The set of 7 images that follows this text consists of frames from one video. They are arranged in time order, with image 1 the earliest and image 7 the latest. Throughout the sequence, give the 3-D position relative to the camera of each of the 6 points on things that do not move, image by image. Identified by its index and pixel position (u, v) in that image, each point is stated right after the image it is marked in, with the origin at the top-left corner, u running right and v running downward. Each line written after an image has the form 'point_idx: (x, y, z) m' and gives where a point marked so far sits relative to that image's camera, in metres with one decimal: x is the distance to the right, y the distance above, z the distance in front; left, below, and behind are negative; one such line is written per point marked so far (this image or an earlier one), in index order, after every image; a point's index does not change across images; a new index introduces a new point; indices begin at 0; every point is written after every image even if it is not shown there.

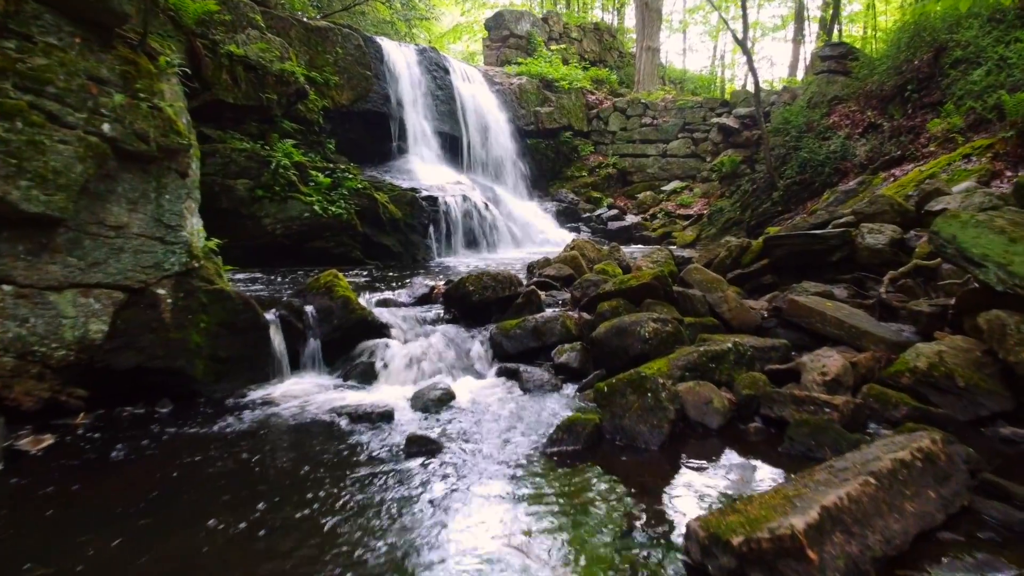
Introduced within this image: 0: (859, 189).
0: (+6.0, +1.7, +13.9) m
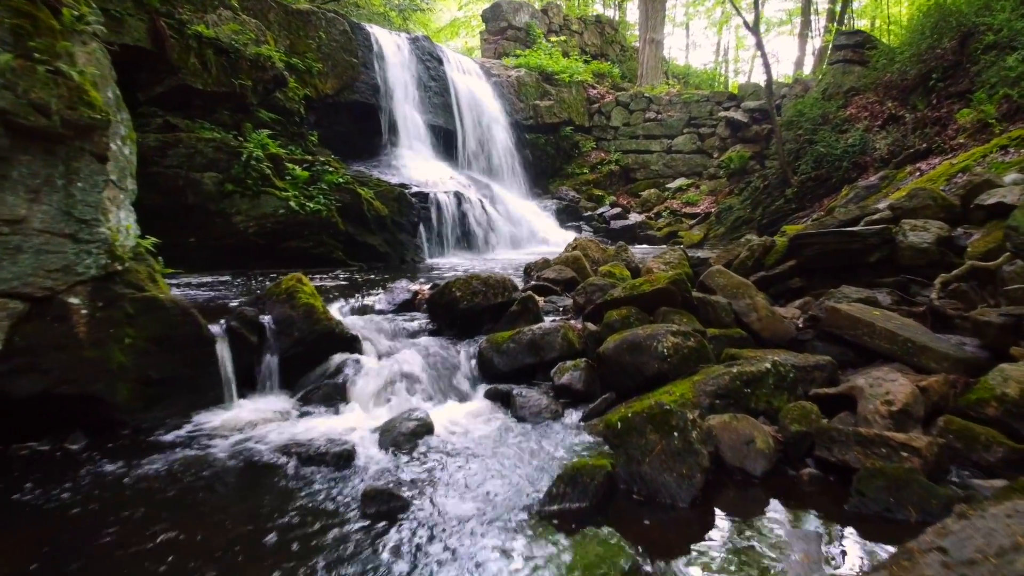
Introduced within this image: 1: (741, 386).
0: (+5.9, +1.7, +12.9) m
1: (+1.2, -0.5, +4.3) m
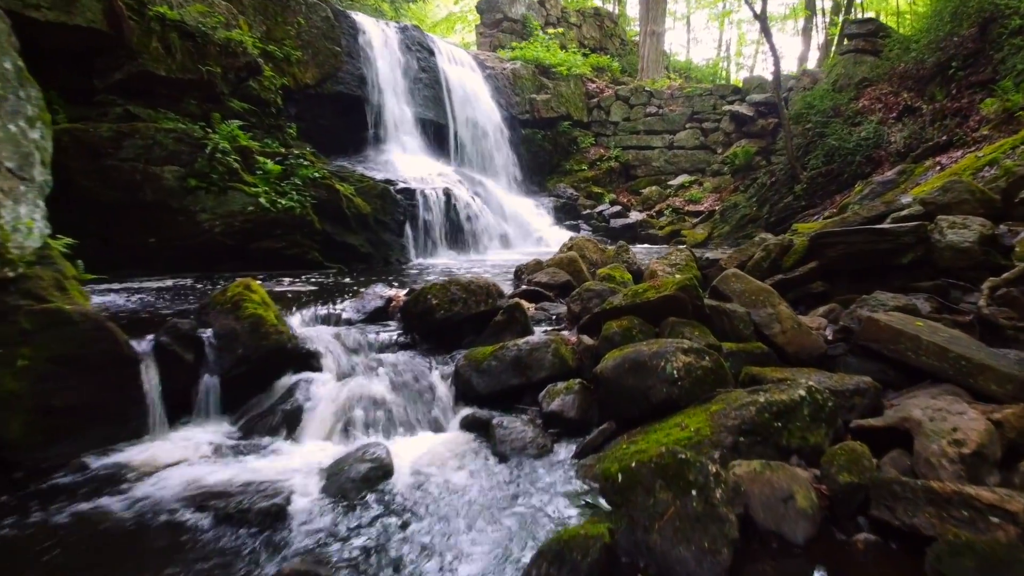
0: (+5.8, +1.6, +12.1) m
1: (+1.1, -0.6, +3.5) m
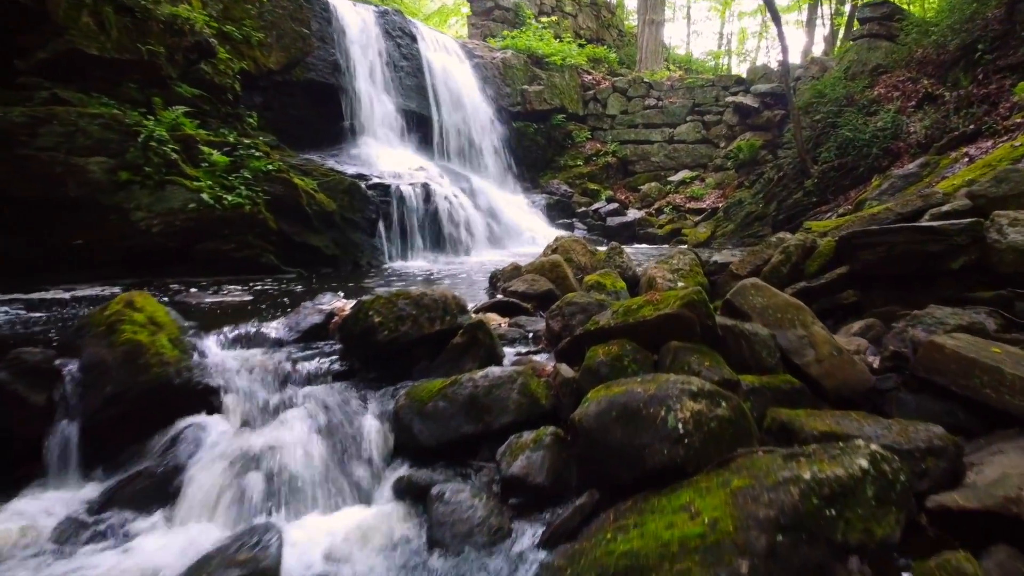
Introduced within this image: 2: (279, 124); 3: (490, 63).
0: (+5.6, +1.6, +11.0) m
1: (+0.9, -0.7, +2.4) m
2: (-3.5, +2.5, +12.1) m
3: (-0.5, +5.4, +19.4) m
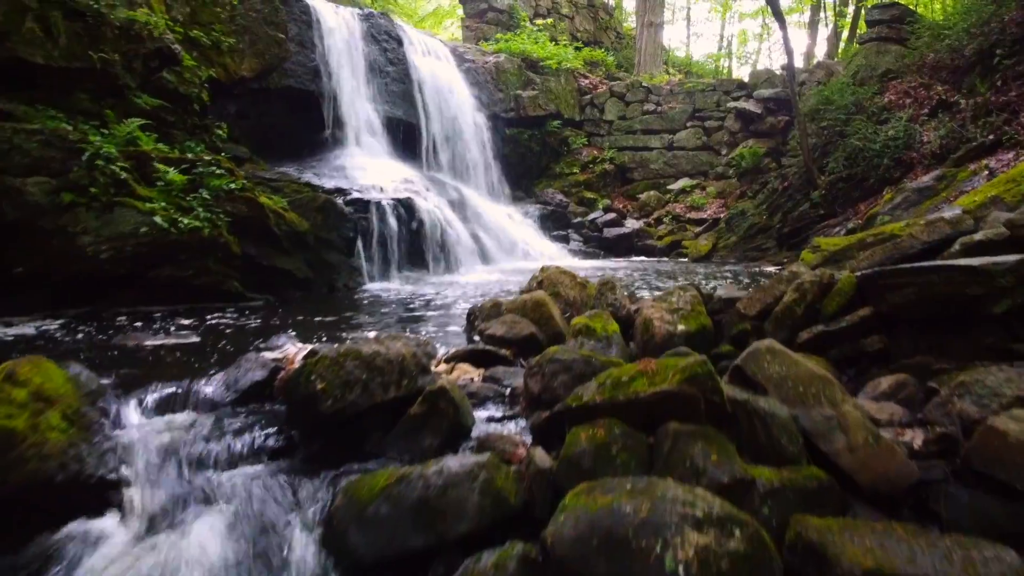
0: (+5.5, +1.3, +10.3) m
1: (+0.8, -0.9, +1.7) m
2: (-3.7, +2.2, +11.4) m
3: (-0.7, +5.1, +18.7) m
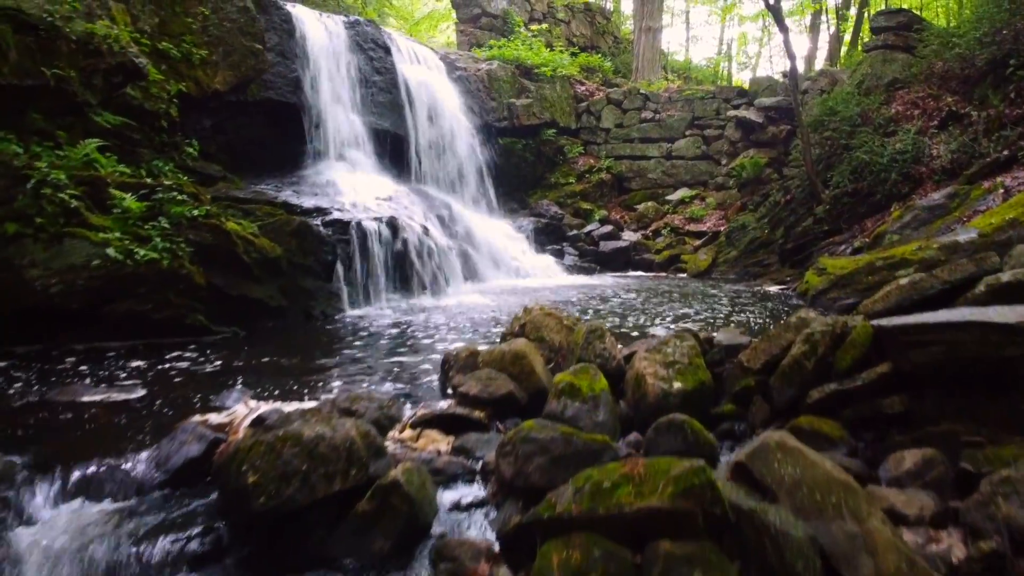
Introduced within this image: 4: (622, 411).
0: (+5.3, +1.0, +9.7) m
1: (+0.6, -1.2, +1.2) m
2: (-3.8, +1.9, +10.9) m
3: (-0.8, +4.8, +18.2) m
4: (+0.6, -0.7, +4.6) m
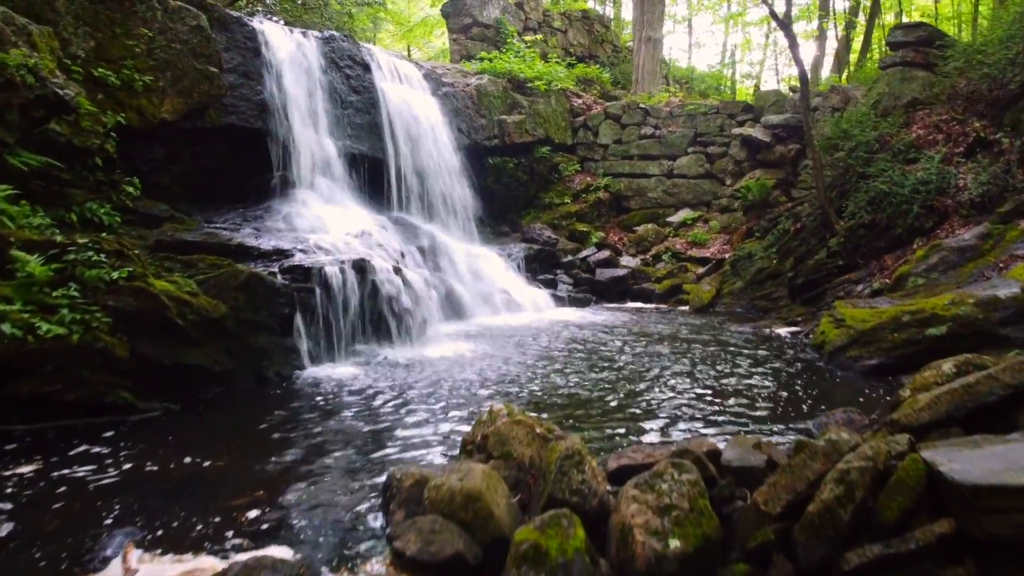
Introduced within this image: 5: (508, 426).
0: (+5.1, +0.4, +8.7) m
1: (+0.4, -1.8, +0.1) m
2: (-4.0, +1.3, +9.9) m
3: (-1.0, +4.2, +17.2) m
4: (+0.4, -1.3, +3.6) m
5: (0.0, -0.7, +4.6) m
